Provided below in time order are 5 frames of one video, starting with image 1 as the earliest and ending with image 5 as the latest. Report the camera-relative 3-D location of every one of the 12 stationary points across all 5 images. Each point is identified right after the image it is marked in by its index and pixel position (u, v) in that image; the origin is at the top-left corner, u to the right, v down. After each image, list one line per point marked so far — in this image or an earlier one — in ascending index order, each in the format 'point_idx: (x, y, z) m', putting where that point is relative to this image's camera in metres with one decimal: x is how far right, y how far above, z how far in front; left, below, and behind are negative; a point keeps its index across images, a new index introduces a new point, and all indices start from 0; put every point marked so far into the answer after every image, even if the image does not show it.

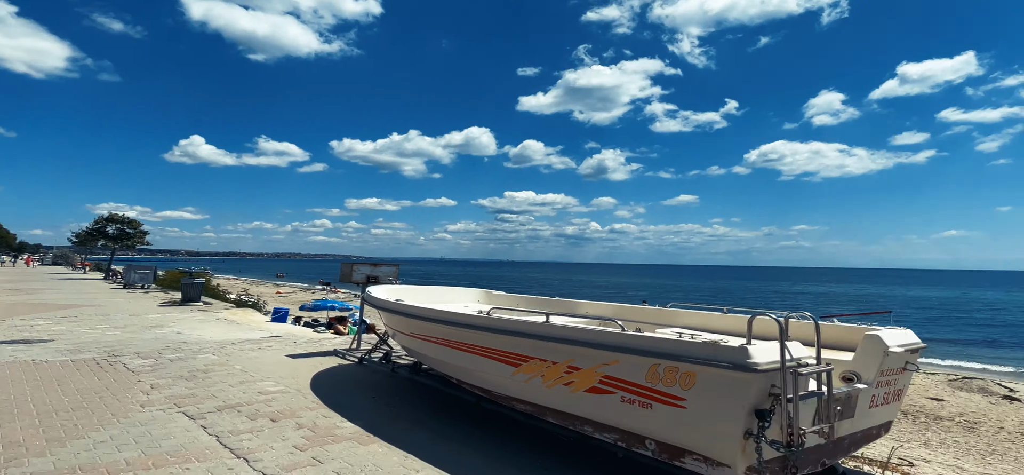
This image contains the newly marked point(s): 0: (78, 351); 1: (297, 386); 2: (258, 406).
0: (-7.7, -2.0, +9.3) m
1: (-2.8, -1.9, +6.7) m
2: (-2.8, -1.8, +5.7) m
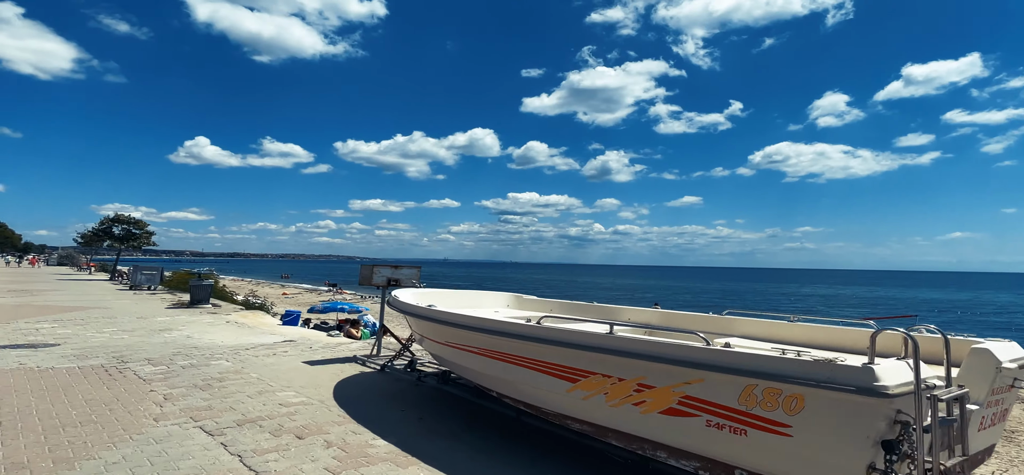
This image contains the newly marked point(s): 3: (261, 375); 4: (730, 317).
0: (-7.3, -2.0, +8.9) m
1: (-2.3, -1.9, +6.3) m
2: (-2.3, -1.8, +5.3) m
3: (-3.5, -1.9, +7.3) m
4: (+2.5, -0.9, +5.7) m
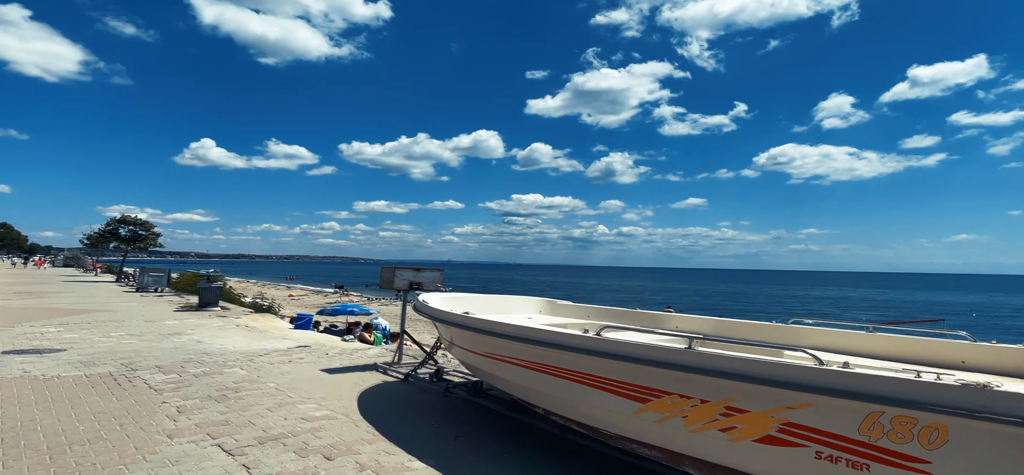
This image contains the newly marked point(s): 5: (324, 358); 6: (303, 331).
0: (-6.8, -2.1, +8.5) m
1: (-1.9, -1.9, +5.9) m
2: (-1.9, -1.9, +4.8) m
3: (-3.1, -1.9, +6.9) m
4: (+2.9, -0.9, +5.3) m
5: (-3.2, -2.1, +9.0) m
6: (-5.3, -2.4, +13.1) m
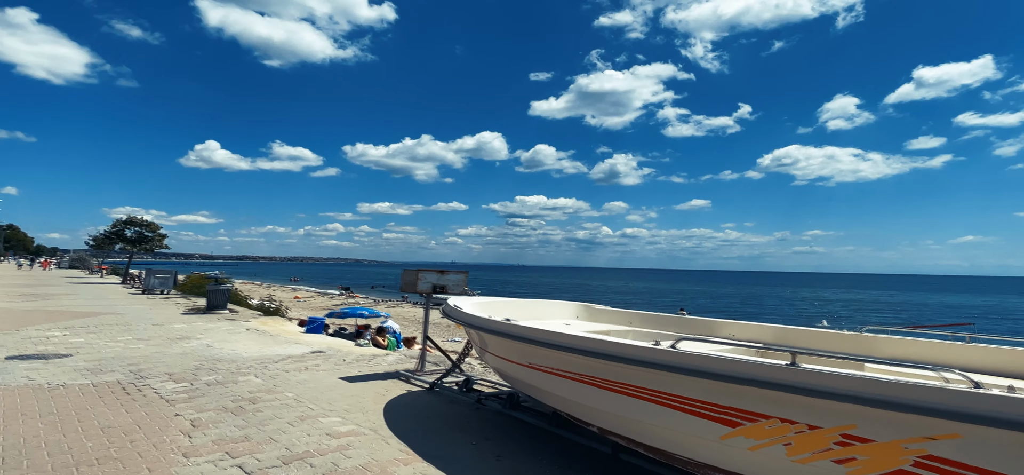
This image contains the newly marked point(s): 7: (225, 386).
0: (-6.4, -2.1, +8.1) m
1: (-1.5, -1.9, +5.4) m
2: (-1.5, -1.9, +4.4) m
3: (-2.6, -1.9, +6.4) m
4: (+3.3, -0.9, +4.8) m
5: (-2.8, -2.1, +8.5) m
6: (-4.8, -2.4, +12.7) m
7: (-3.8, -2.0, +7.0) m
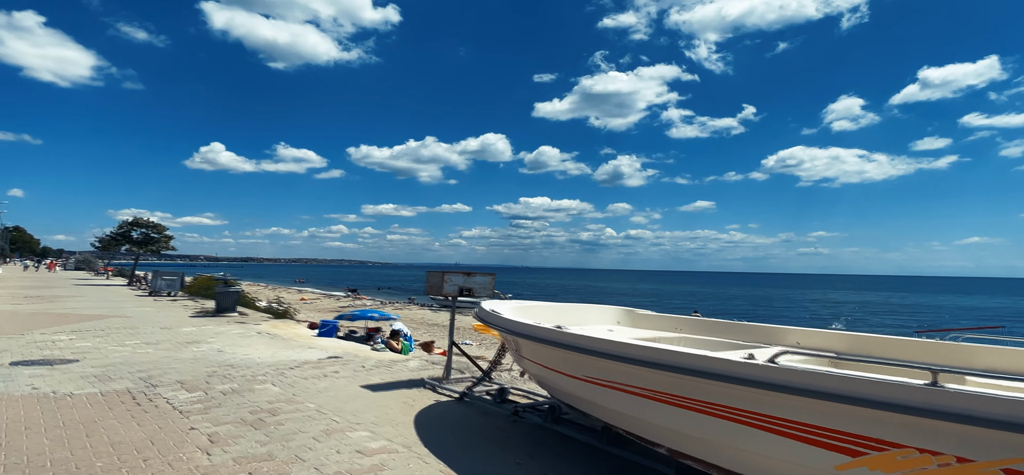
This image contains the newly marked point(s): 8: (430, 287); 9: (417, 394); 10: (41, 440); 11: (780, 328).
0: (-5.9, -2.1, +7.7) m
1: (-1.0, -1.9, +5.0) m
2: (-1.1, -1.8, +3.9) m
3: (-2.2, -1.9, +6.0) m
4: (+3.7, -0.9, +4.3) m
5: (-2.3, -2.1, +8.1) m
6: (-4.3, -2.4, +12.3) m
7: (-3.4, -2.0, +6.6) m
8: (-1.2, -0.7, +7.4) m
9: (-1.2, -2.0, +6.6) m
10: (-4.4, -1.9, +4.8) m
11: (+2.6, -0.9, +5.0) m
